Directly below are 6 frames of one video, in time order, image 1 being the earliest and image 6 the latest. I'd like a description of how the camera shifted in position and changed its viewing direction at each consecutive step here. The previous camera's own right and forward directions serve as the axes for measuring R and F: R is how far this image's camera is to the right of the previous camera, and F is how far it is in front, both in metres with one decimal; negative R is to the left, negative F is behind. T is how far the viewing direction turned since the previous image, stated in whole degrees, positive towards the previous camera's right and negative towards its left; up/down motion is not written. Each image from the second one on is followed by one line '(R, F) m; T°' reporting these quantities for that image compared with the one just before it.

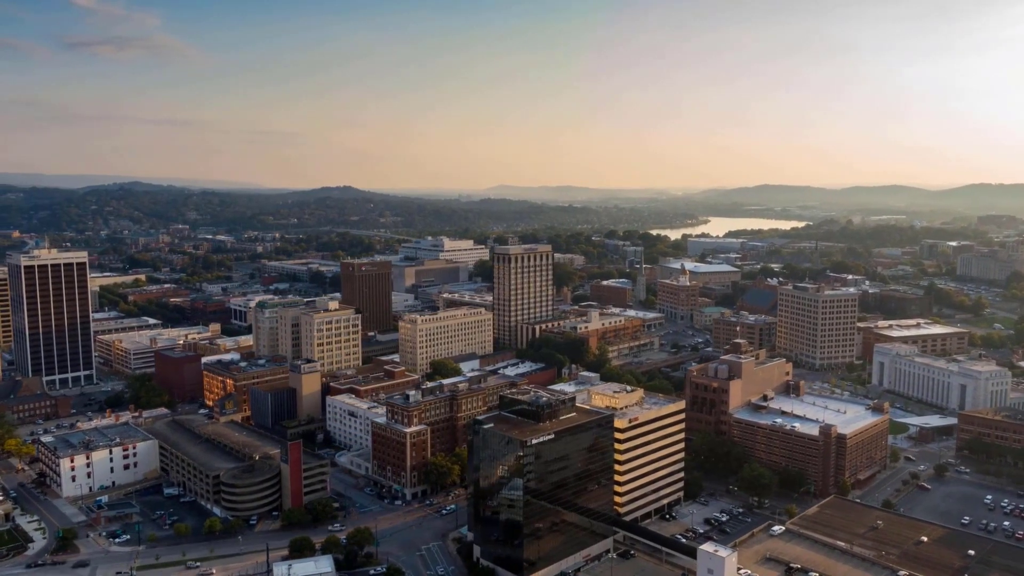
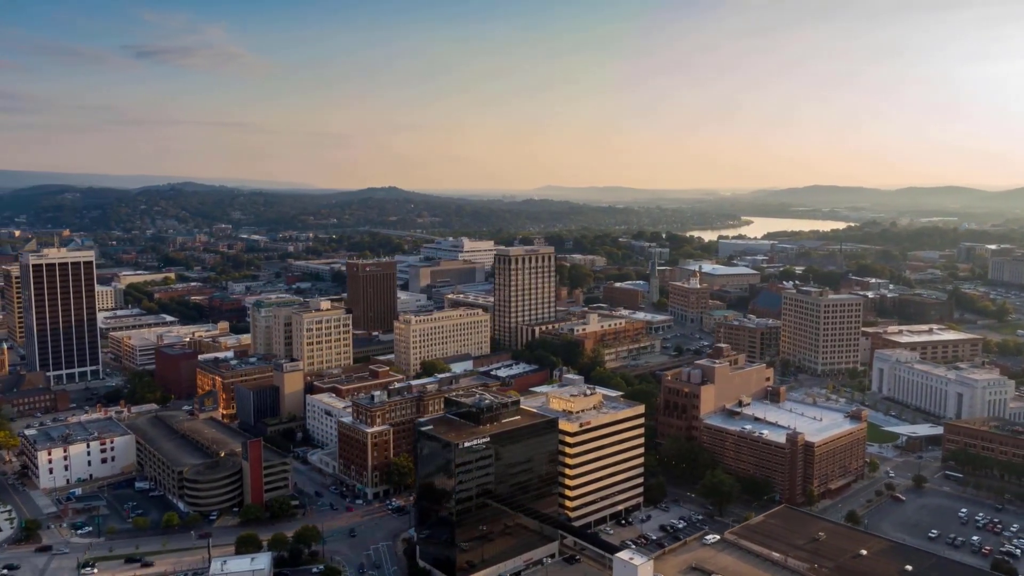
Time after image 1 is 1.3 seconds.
(+4.8, +0.3) m; -3°
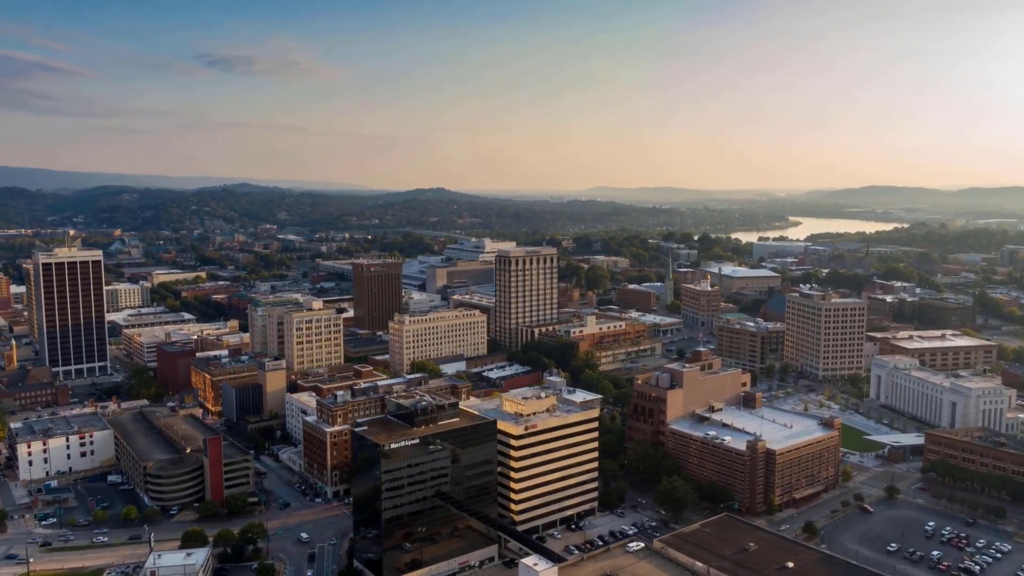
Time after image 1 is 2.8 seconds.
(+5.2, +0.3) m; -4°
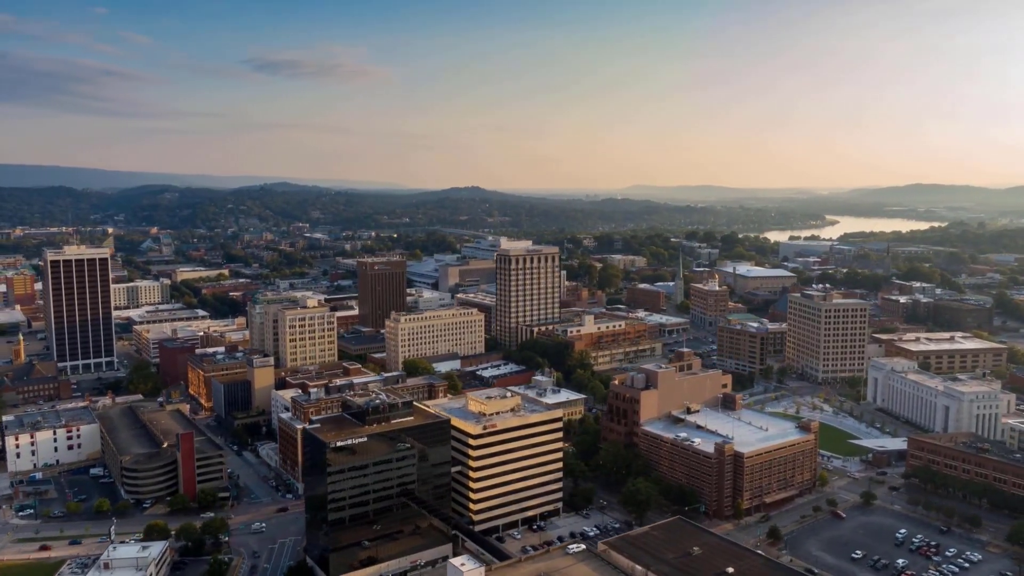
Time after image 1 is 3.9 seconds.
(+3.9, +0.2) m; -3°
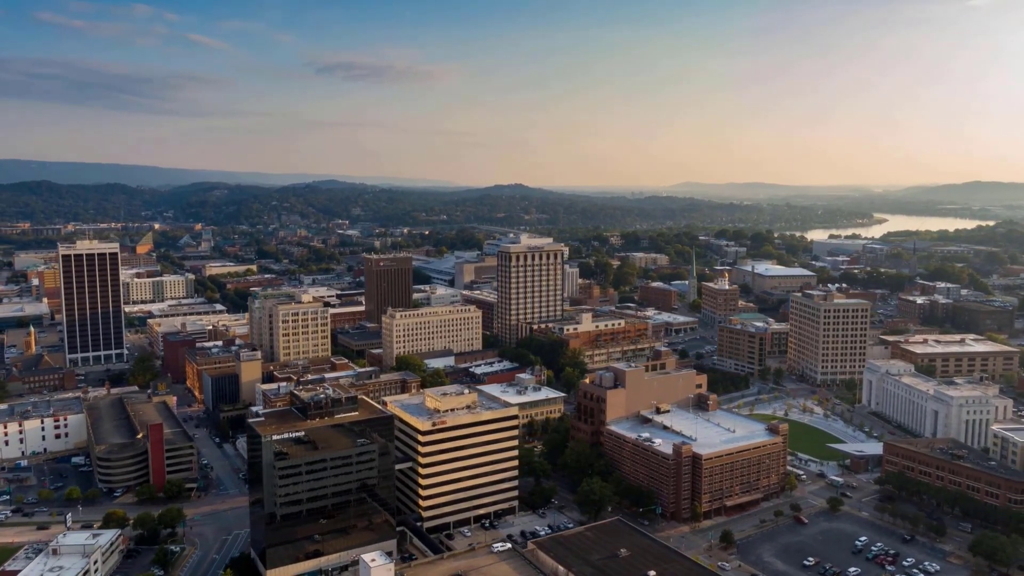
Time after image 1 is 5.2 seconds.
(+4.8, +0.3) m; -3°
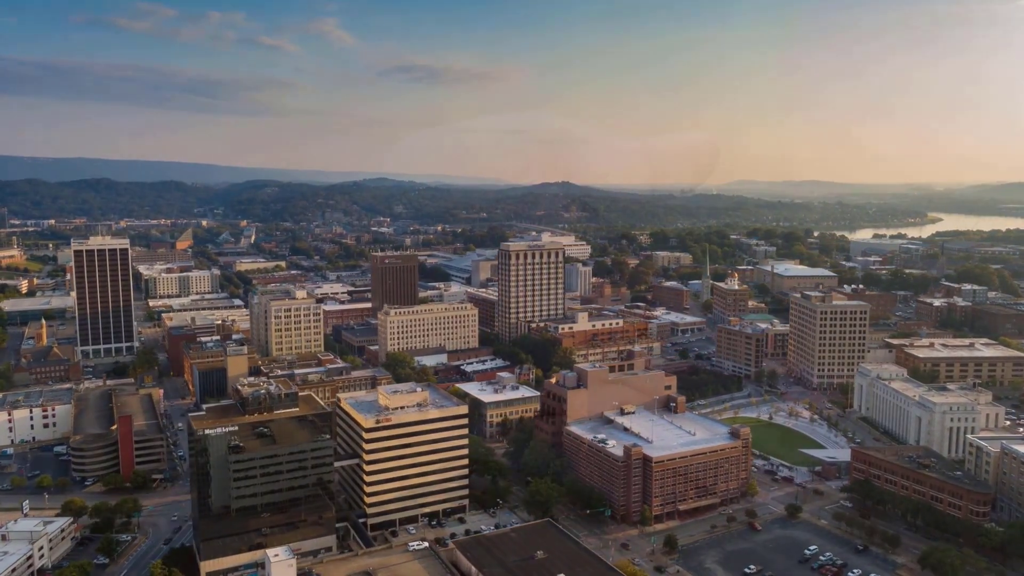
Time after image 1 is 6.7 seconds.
(+5.2, +0.4) m; -4°
